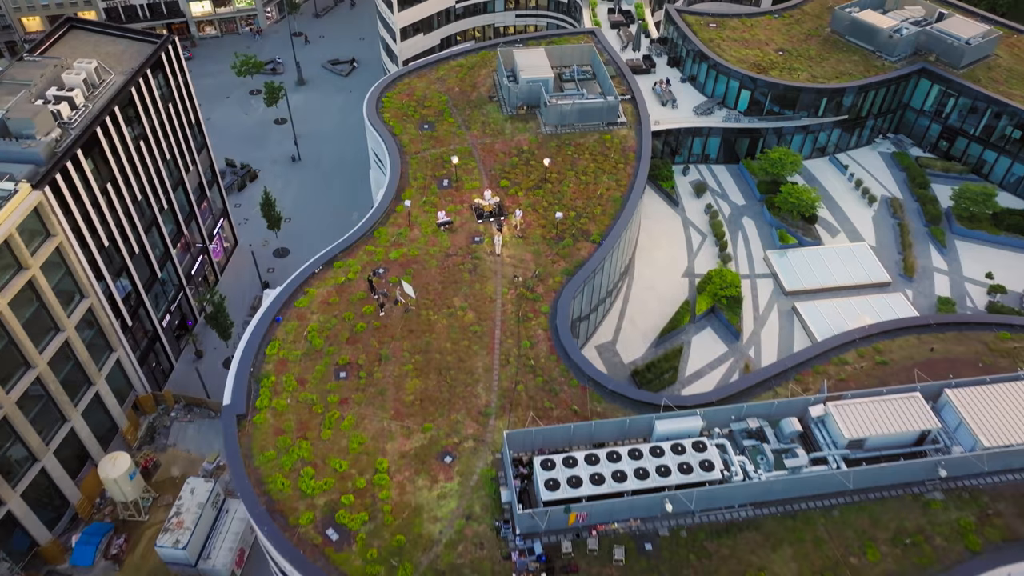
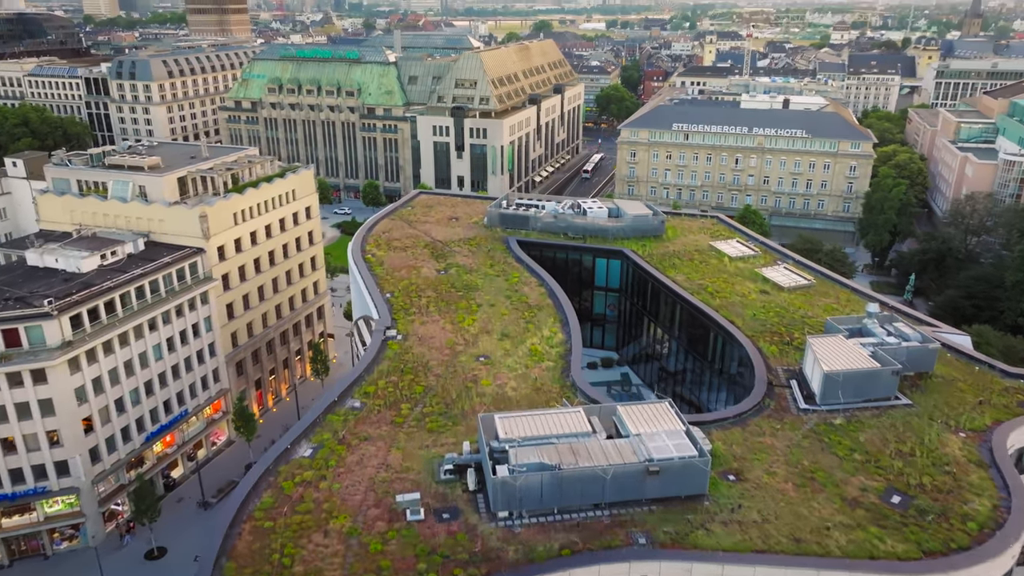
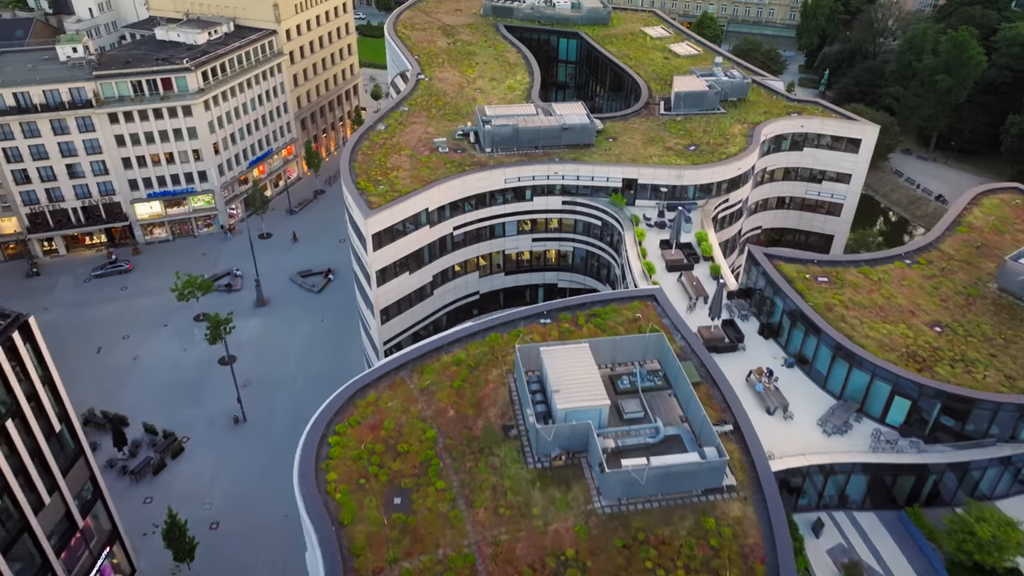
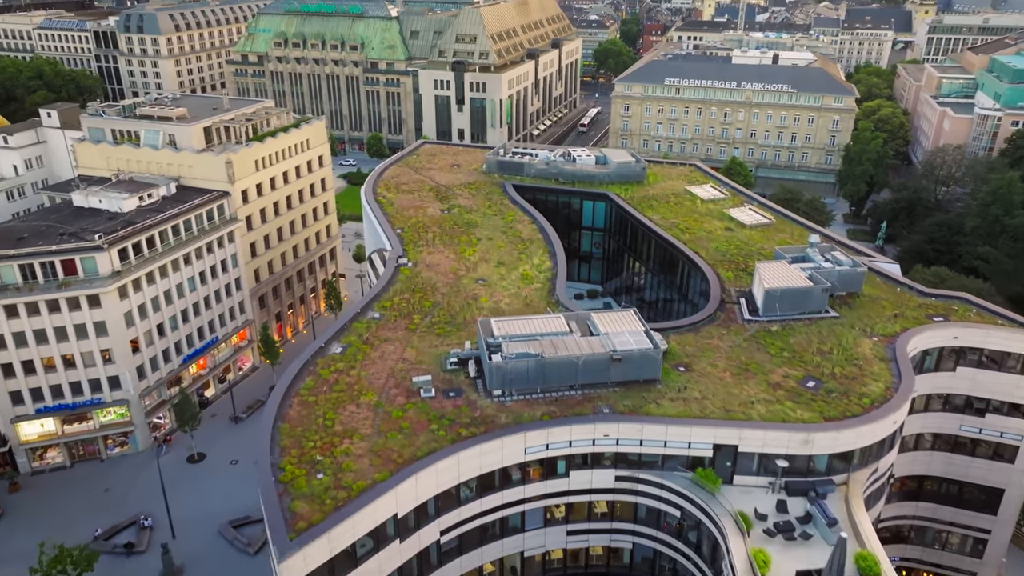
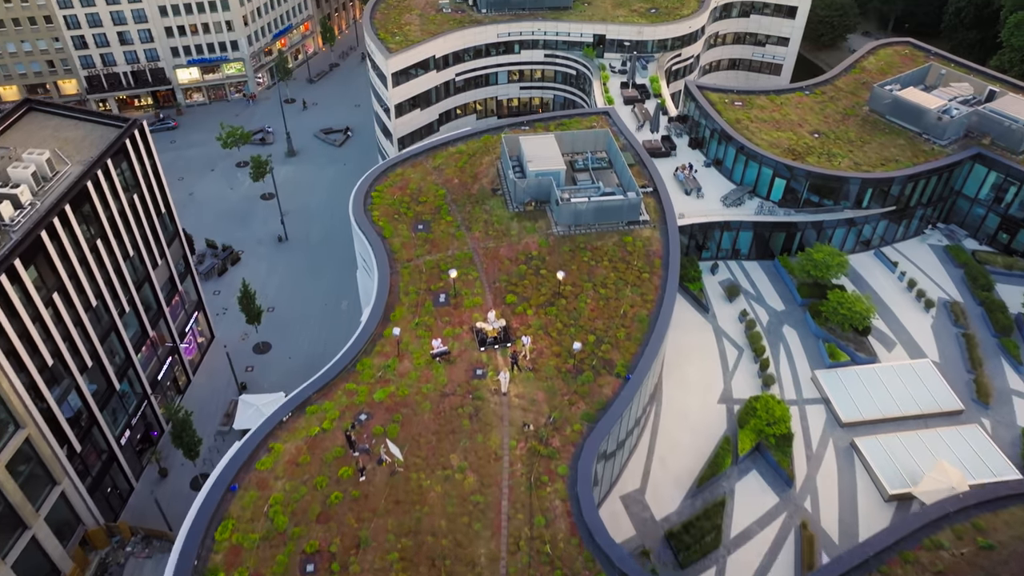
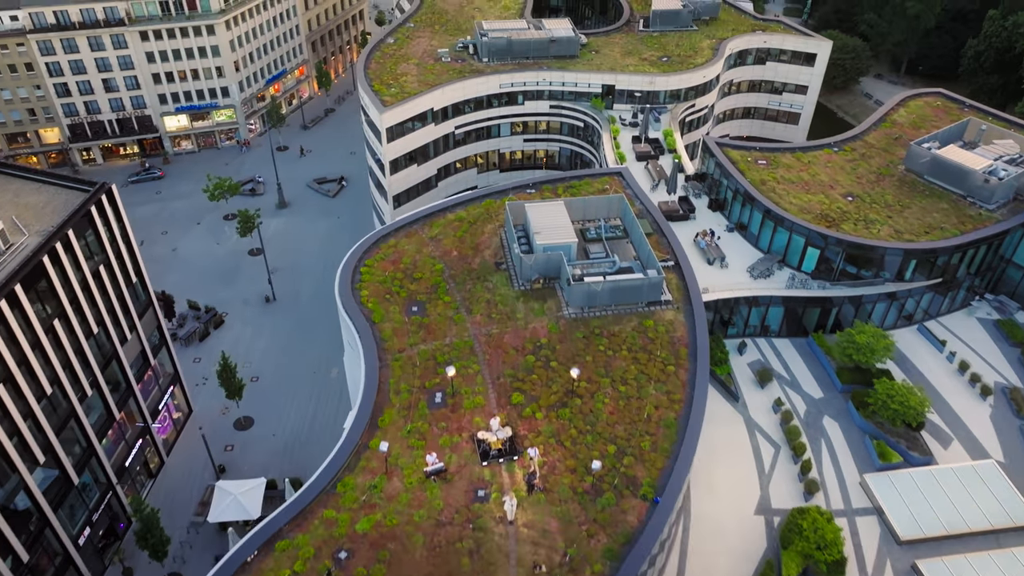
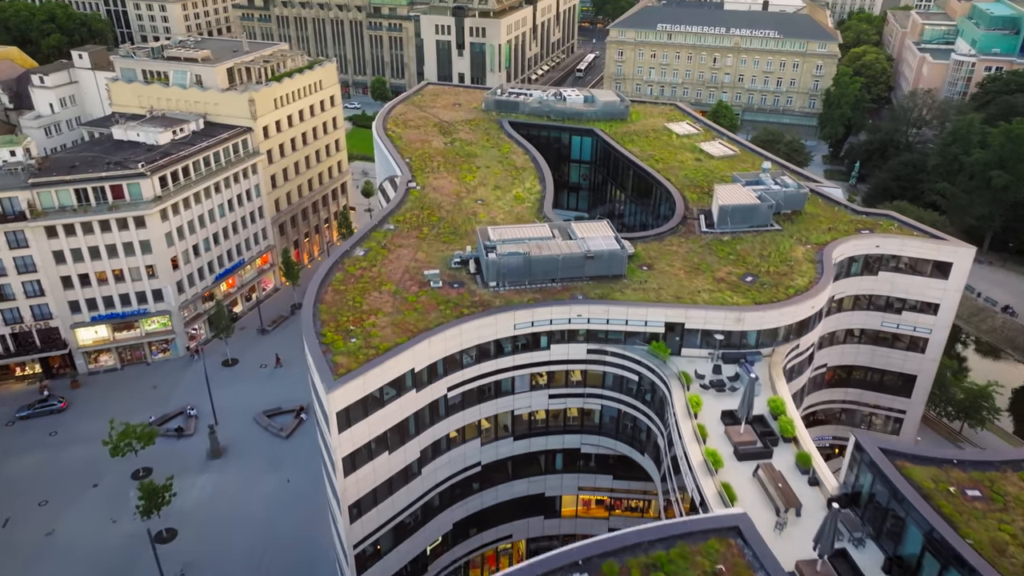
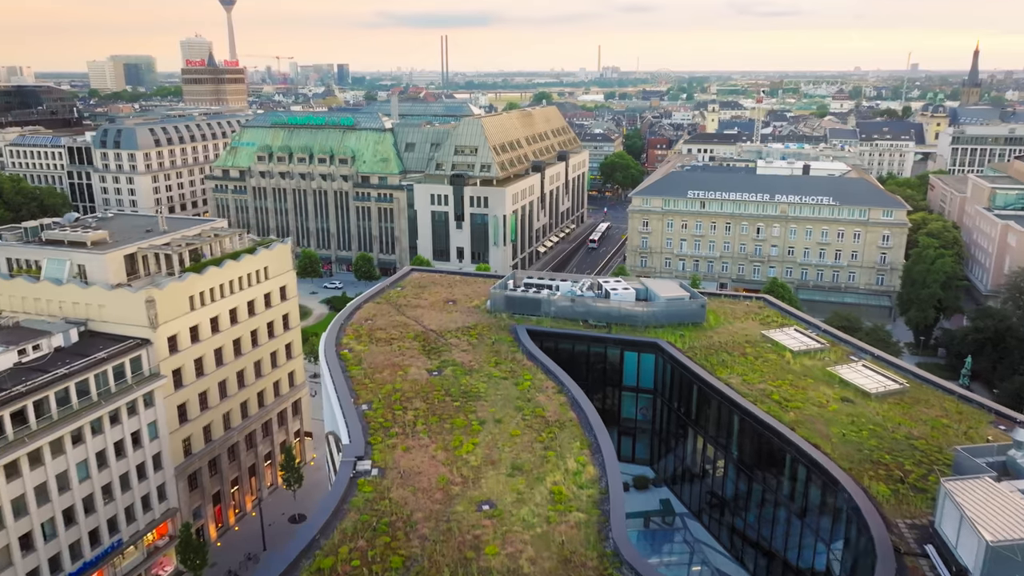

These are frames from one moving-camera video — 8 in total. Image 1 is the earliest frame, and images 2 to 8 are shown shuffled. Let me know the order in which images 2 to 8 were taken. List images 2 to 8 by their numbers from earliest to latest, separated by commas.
5, 6, 3, 7, 4, 2, 8
